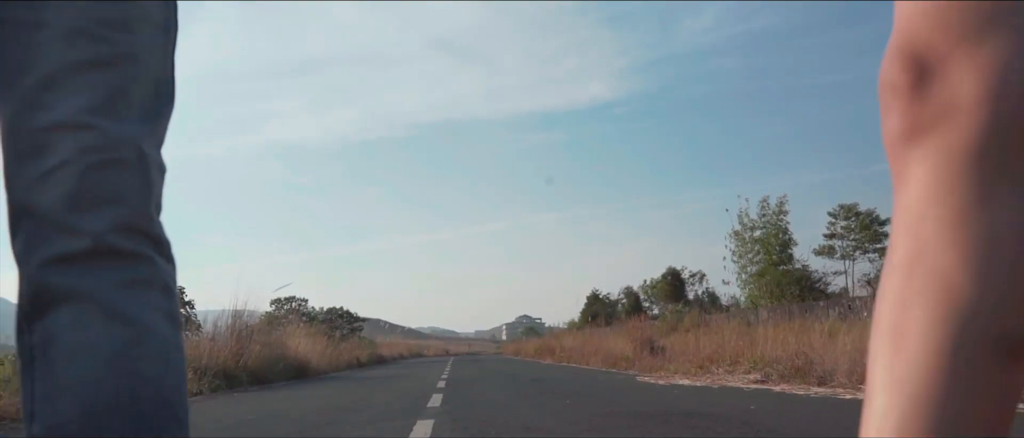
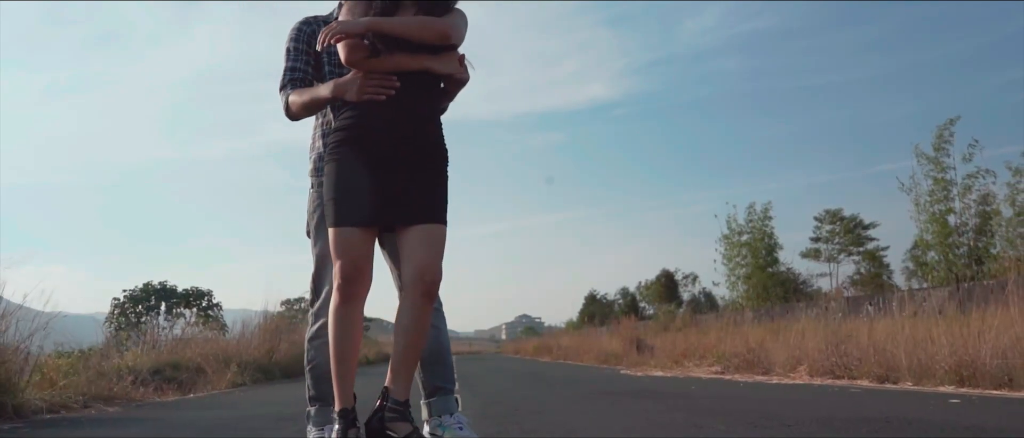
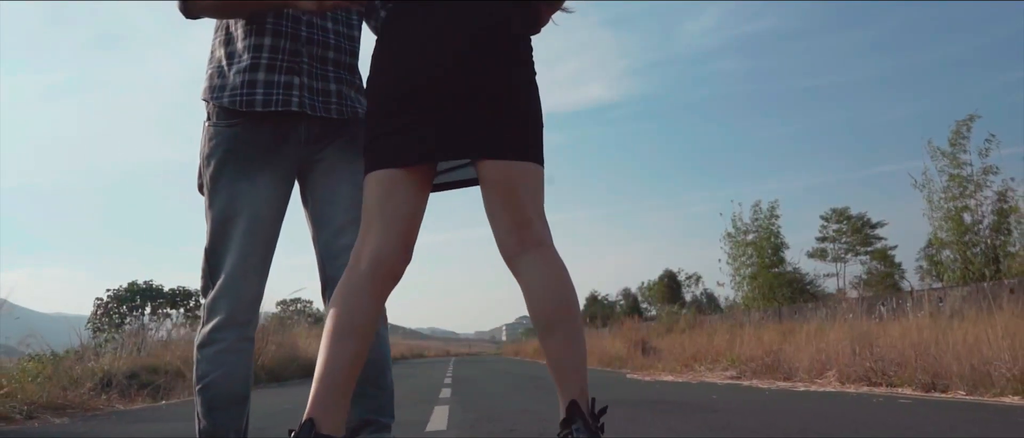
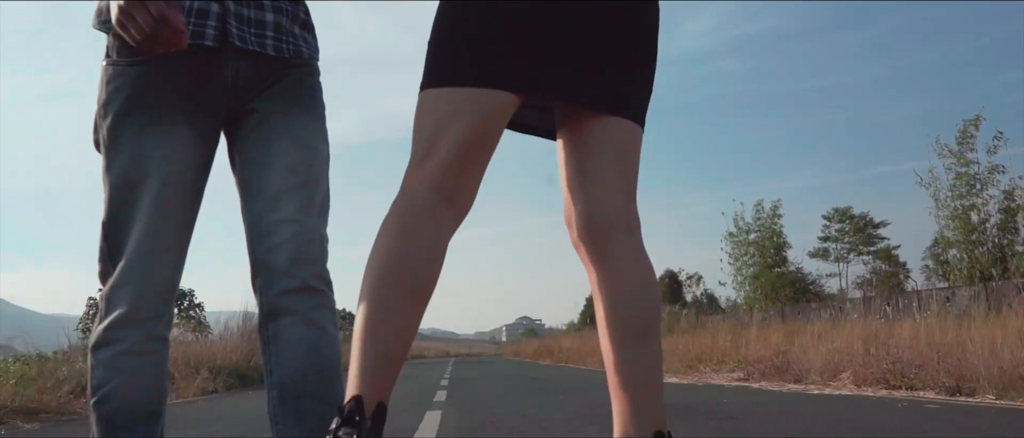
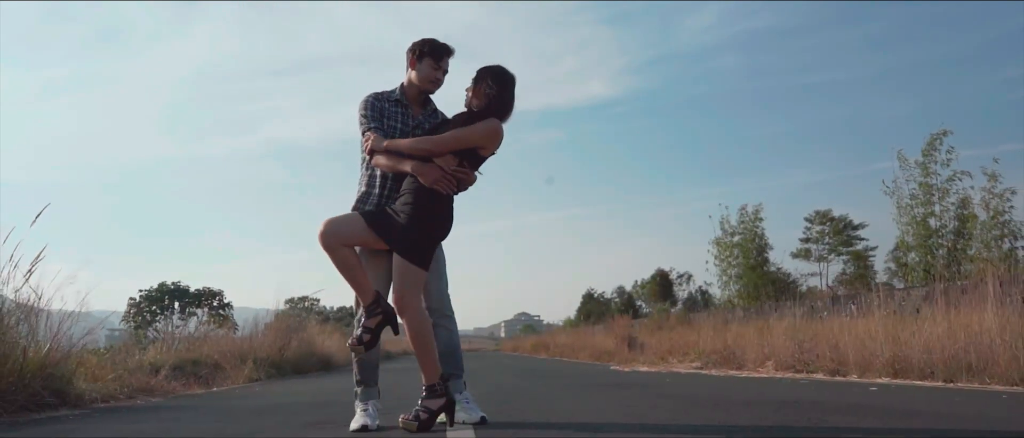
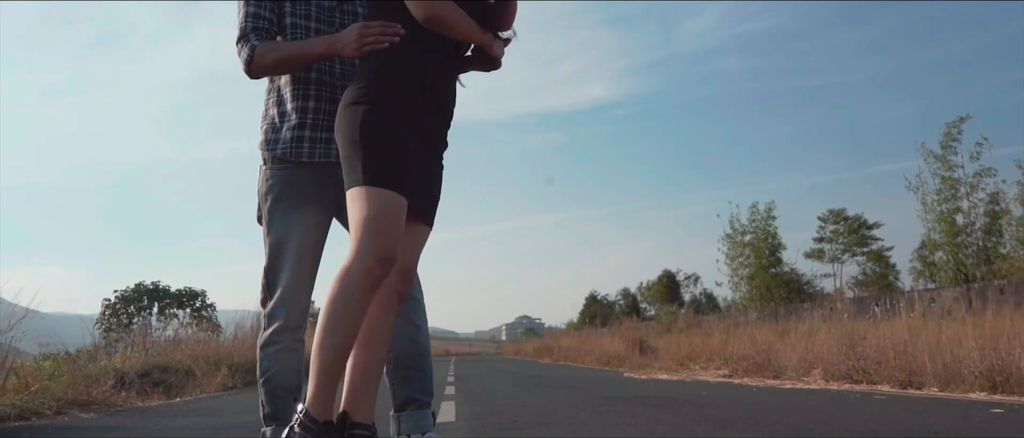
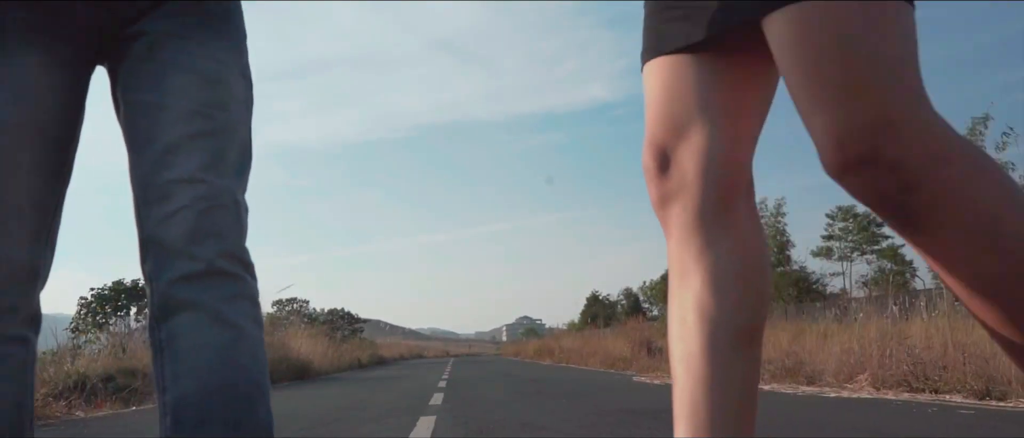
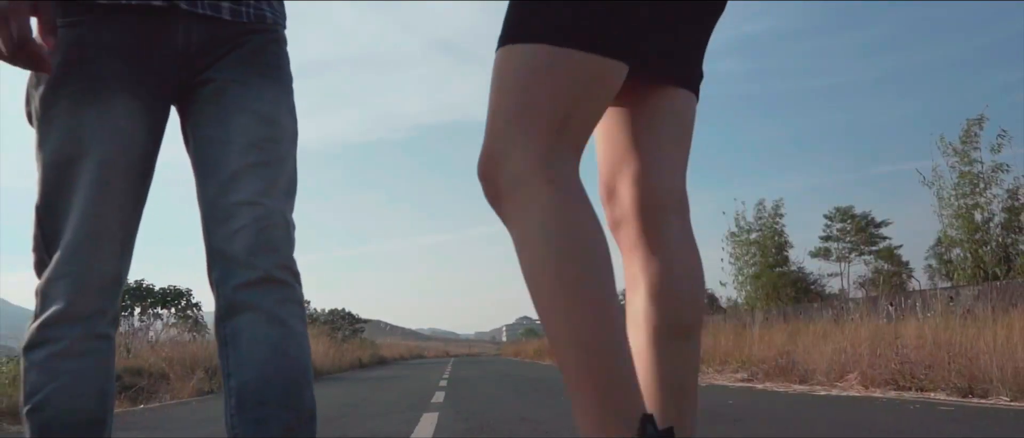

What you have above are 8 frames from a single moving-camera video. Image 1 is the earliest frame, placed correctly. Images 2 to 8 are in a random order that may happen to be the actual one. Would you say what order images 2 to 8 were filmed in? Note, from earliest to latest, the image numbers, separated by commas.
7, 8, 4, 3, 6, 2, 5
